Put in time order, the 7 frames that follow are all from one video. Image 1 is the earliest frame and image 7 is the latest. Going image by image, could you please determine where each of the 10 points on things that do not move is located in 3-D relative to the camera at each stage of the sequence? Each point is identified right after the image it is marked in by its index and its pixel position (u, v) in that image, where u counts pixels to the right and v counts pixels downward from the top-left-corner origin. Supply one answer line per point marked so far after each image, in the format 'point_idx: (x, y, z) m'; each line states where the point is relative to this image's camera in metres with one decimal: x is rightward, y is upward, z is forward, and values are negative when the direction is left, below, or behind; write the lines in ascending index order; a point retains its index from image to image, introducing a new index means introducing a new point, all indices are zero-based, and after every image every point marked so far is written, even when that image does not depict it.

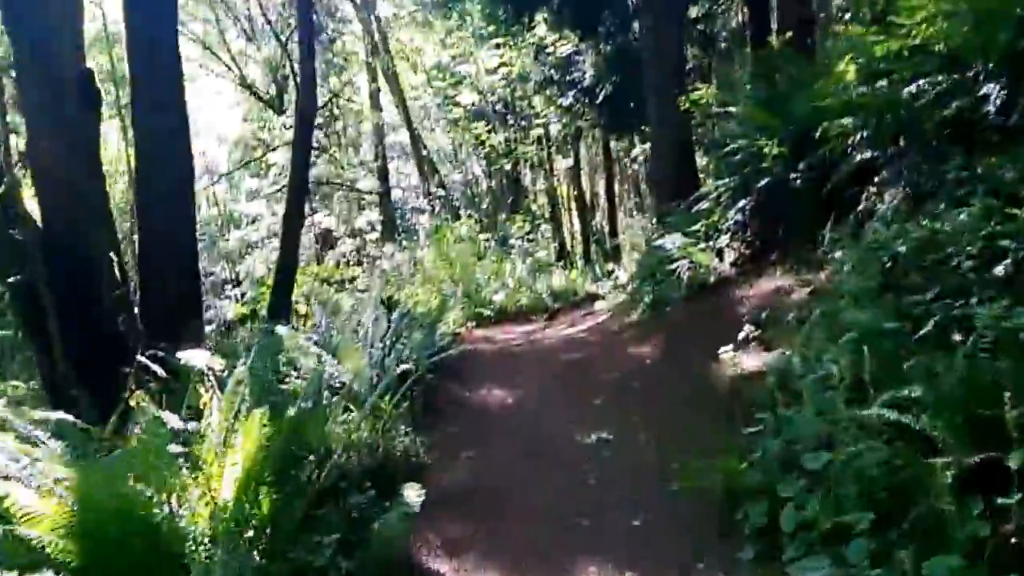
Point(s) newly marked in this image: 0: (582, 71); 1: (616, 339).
0: (+0.8, +2.3, +14.4) m
1: (+0.6, -0.3, +7.6) m
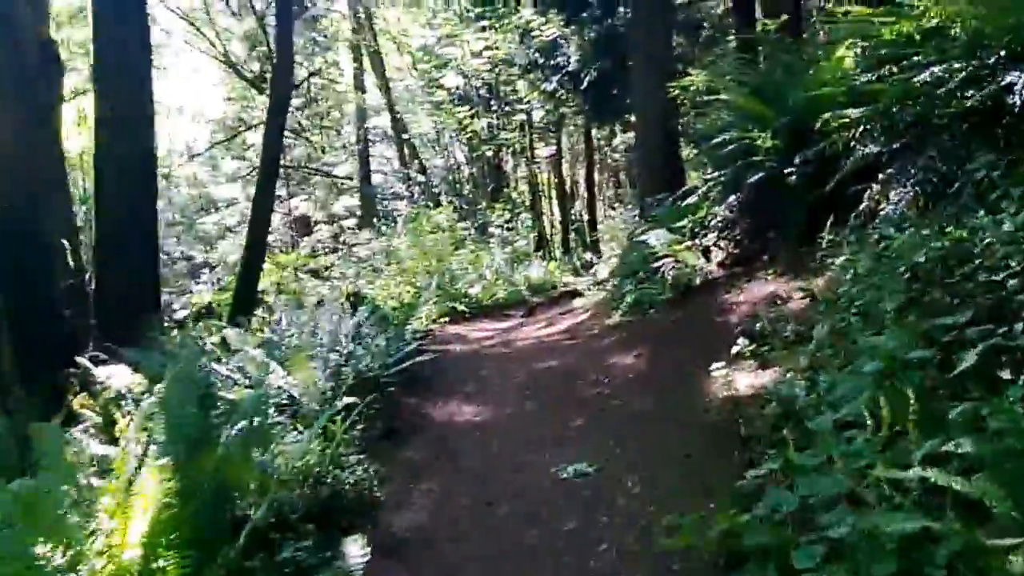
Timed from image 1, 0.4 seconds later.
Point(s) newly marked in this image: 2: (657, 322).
0: (+0.6, +2.3, +13.8) m
1: (+0.4, -0.3, +7.0) m
2: (+0.7, -0.2, +6.7) m
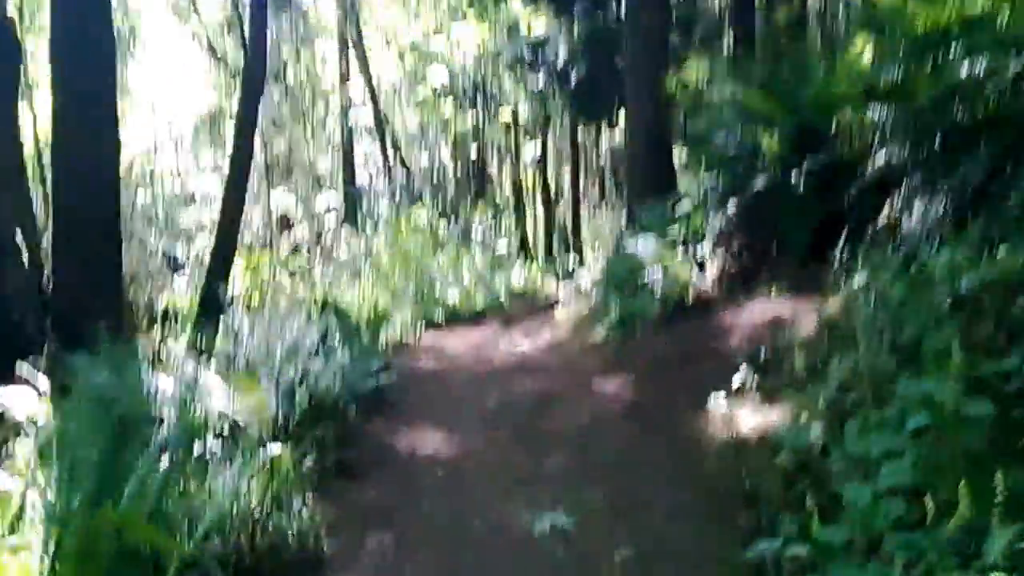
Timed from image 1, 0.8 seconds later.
0: (+0.4, +2.3, +13.2) m
1: (+0.3, -0.4, +6.4) m
2: (+0.6, -0.2, +6.1) m
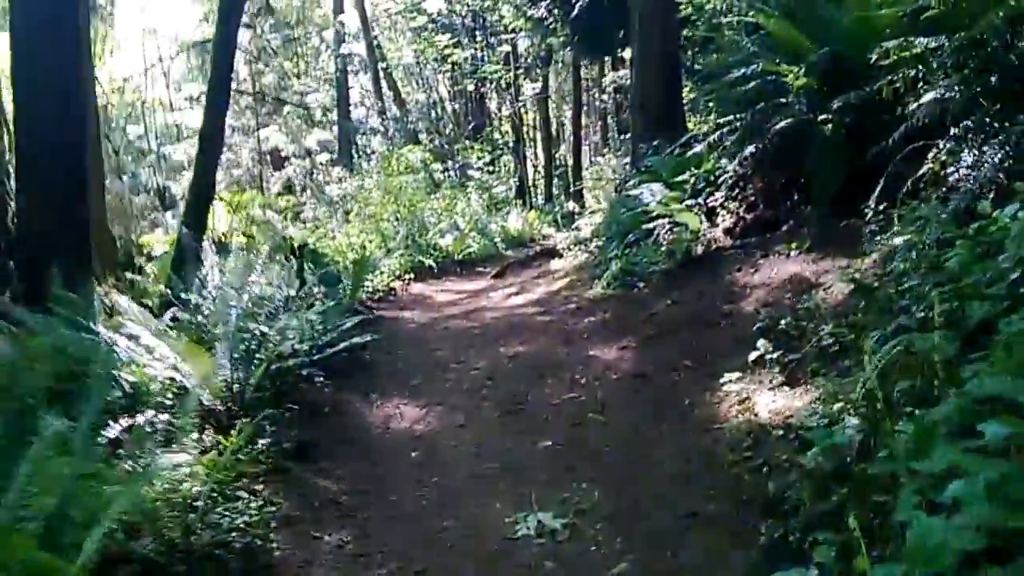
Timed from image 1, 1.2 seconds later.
0: (+0.4, +2.8, +12.5) m
1: (+0.3, -0.2, +5.8) m
2: (+0.5, -0.1, +5.5) m
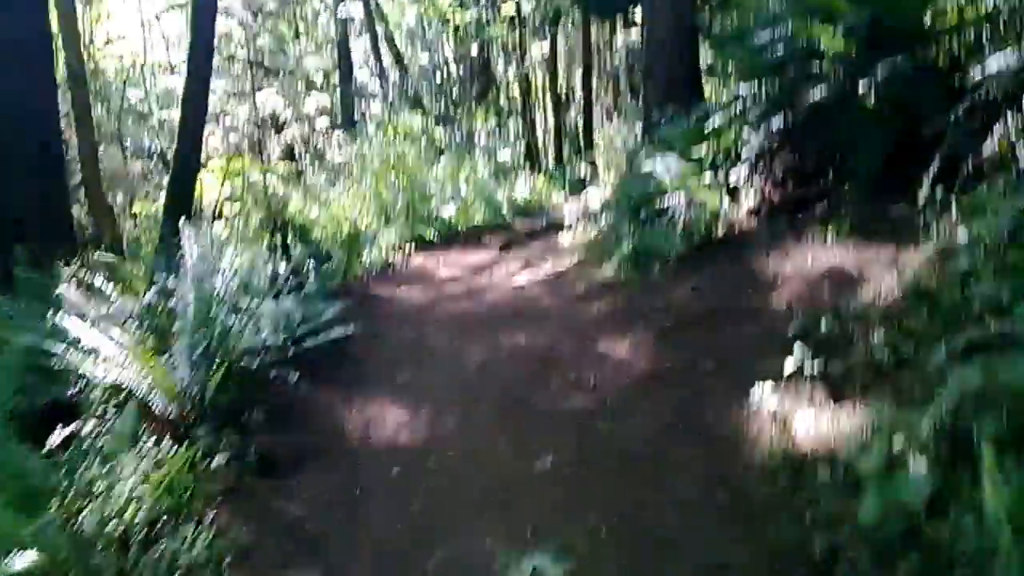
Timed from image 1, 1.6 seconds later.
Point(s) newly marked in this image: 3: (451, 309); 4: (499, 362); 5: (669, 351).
0: (+0.5, +3.0, +11.8) m
1: (+0.3, -0.1, +5.2) m
2: (+0.6, 0.0, +5.0) m
3: (-0.3, -0.1, +6.3) m
4: (0.0, -0.2, +4.5) m
5: (+0.5, -0.2, +4.1) m
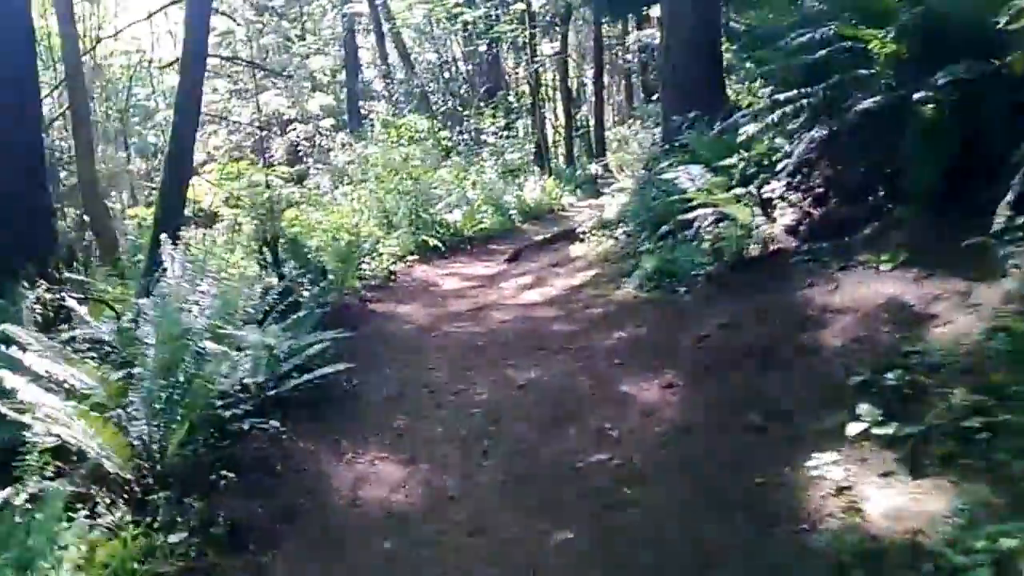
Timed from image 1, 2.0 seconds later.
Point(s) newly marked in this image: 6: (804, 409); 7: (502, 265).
0: (+0.6, +2.9, +11.3) m
1: (+0.3, -0.2, +4.7) m
2: (+0.6, -0.1, +4.5) m
3: (-0.2, -0.2, +5.8) m
4: (0.0, -0.3, +3.9) m
5: (+0.5, -0.3, +3.5) m
6: (+0.7, -0.3, +3.3) m
7: (-0.1, +0.2, +9.5) m
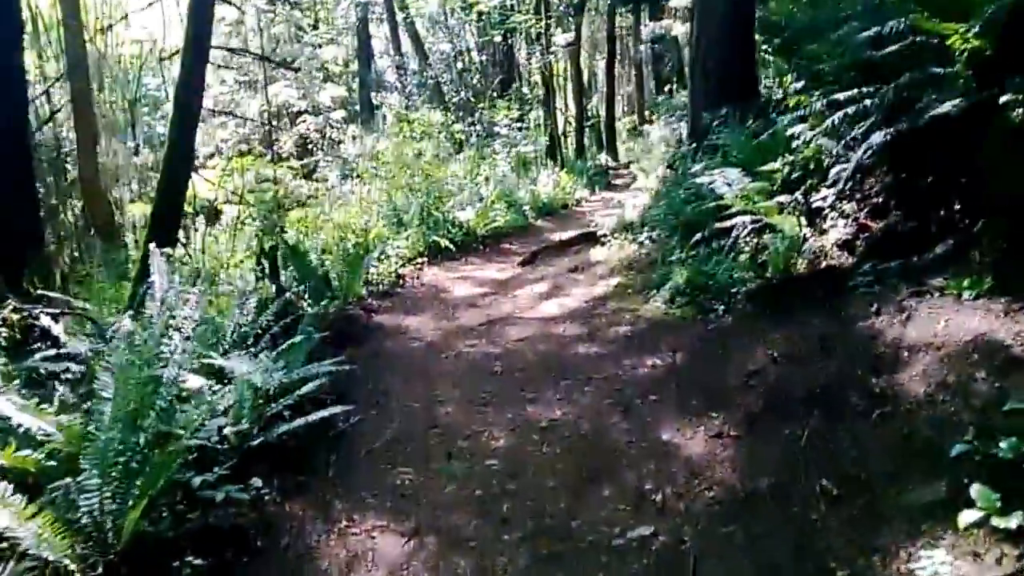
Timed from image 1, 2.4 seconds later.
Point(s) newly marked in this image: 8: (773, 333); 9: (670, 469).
0: (+0.7, +2.9, +10.7) m
1: (+0.4, -0.3, +4.2) m
2: (+0.7, -0.2, +3.9) m
3: (-0.2, -0.3, +5.3) m
4: (0.0, -0.4, +3.4) m
5: (+0.5, -0.4, +3.0) m
6: (+0.7, -0.4, +2.7) m
7: (0.0, +0.1, +9.0) m
8: (+0.8, -0.1, +4.0) m
9: (+0.4, -0.4, +3.1) m
